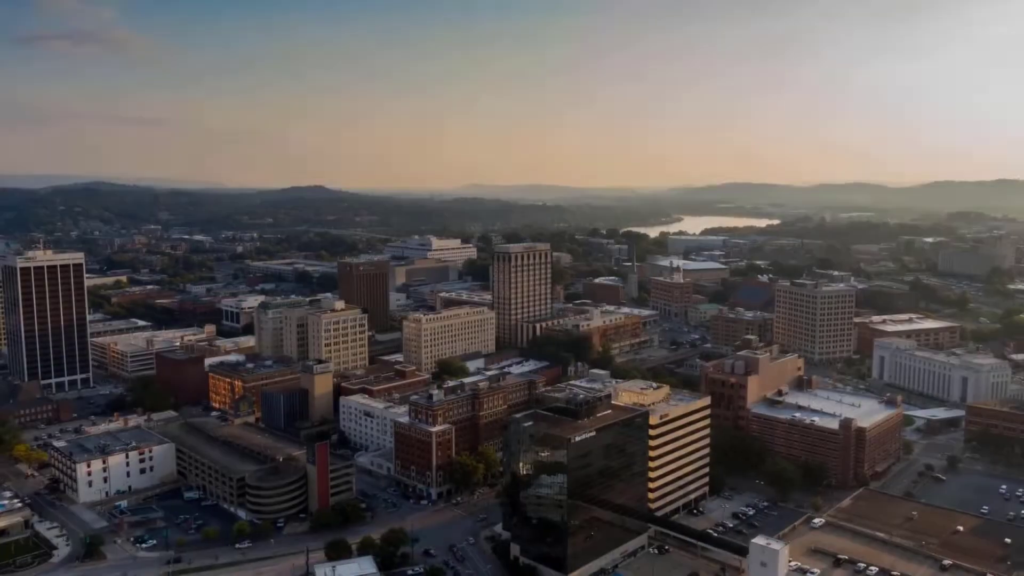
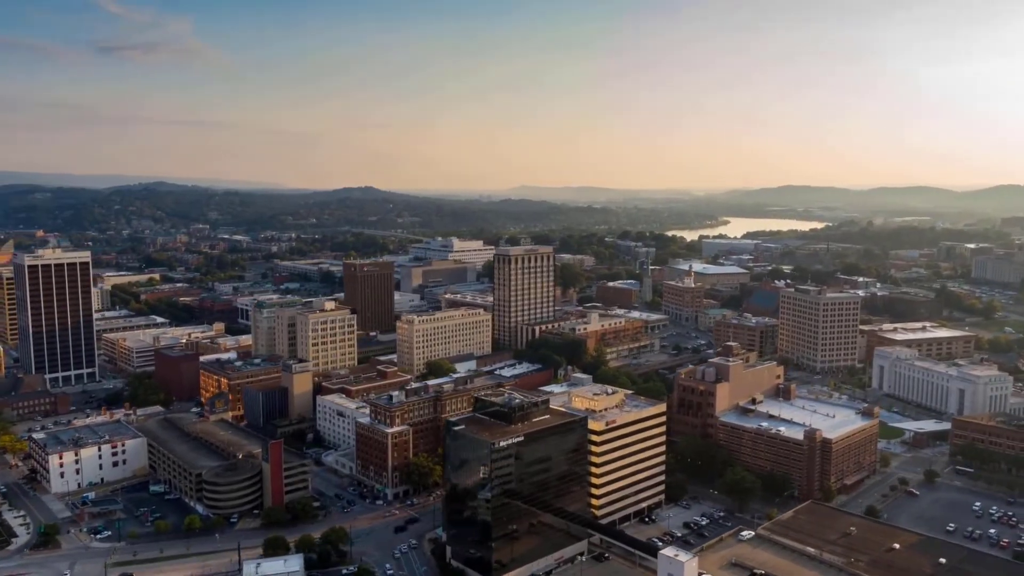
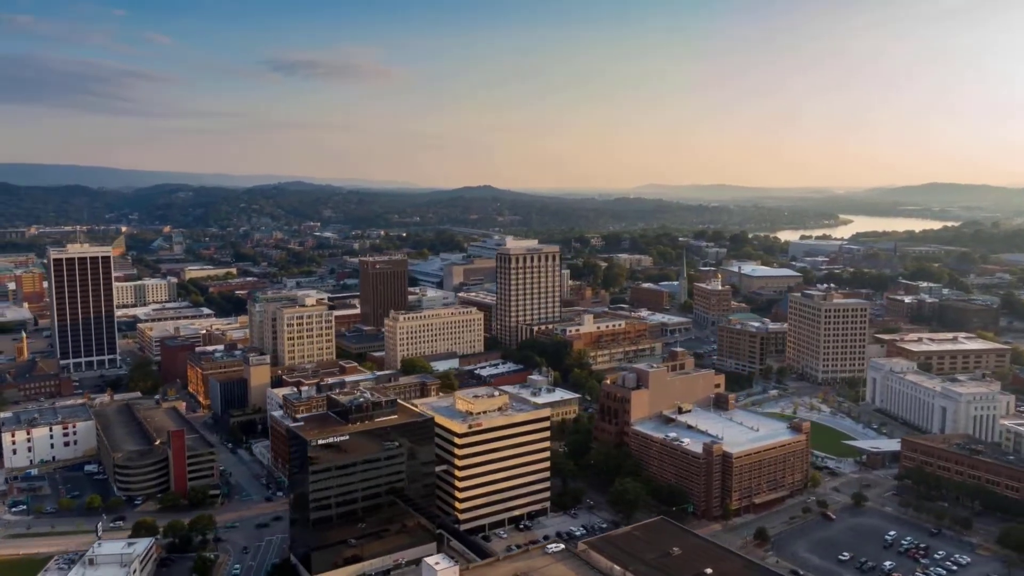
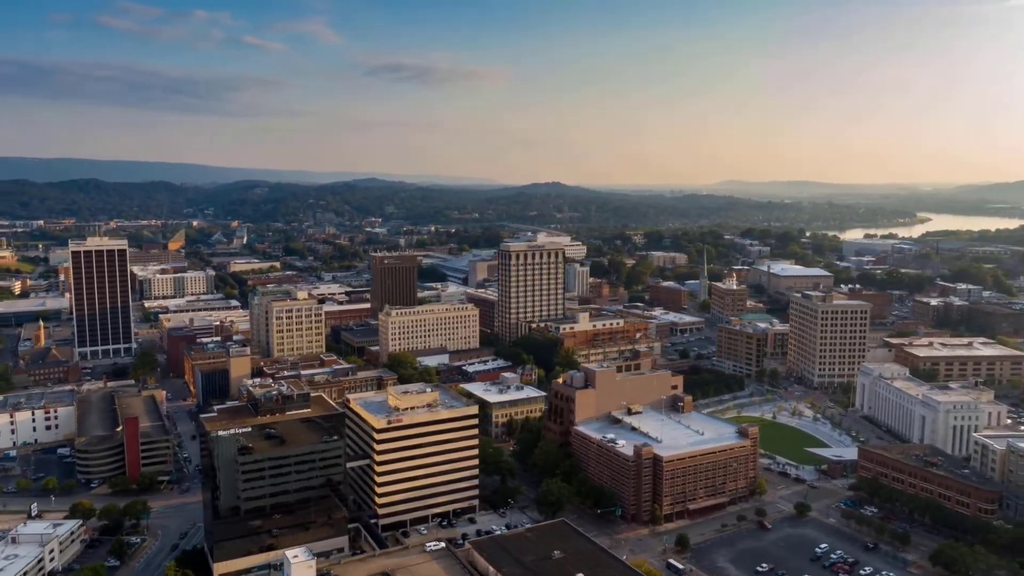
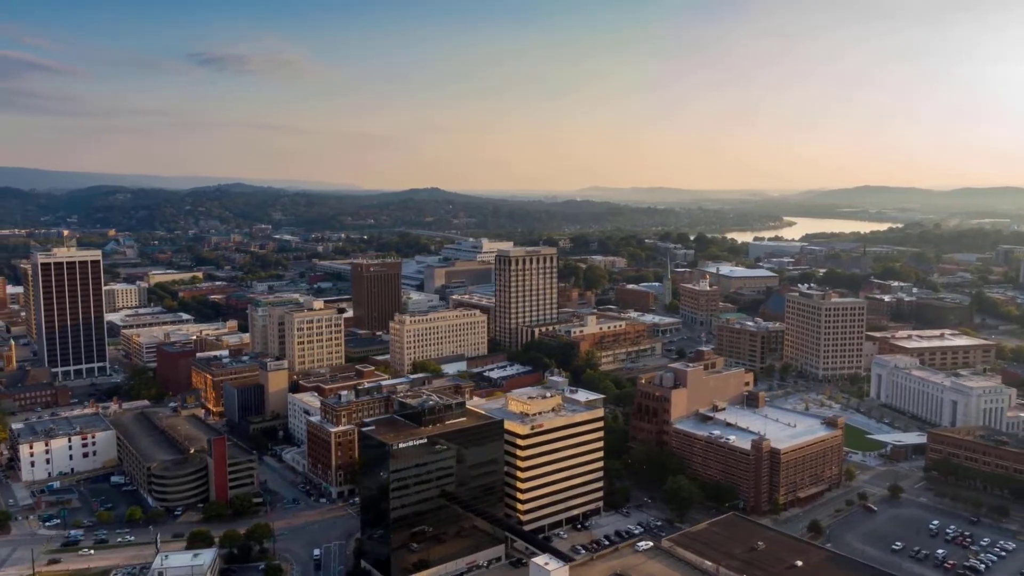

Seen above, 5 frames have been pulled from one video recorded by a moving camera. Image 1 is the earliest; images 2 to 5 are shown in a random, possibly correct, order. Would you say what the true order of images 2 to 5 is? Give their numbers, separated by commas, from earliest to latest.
2, 5, 3, 4
